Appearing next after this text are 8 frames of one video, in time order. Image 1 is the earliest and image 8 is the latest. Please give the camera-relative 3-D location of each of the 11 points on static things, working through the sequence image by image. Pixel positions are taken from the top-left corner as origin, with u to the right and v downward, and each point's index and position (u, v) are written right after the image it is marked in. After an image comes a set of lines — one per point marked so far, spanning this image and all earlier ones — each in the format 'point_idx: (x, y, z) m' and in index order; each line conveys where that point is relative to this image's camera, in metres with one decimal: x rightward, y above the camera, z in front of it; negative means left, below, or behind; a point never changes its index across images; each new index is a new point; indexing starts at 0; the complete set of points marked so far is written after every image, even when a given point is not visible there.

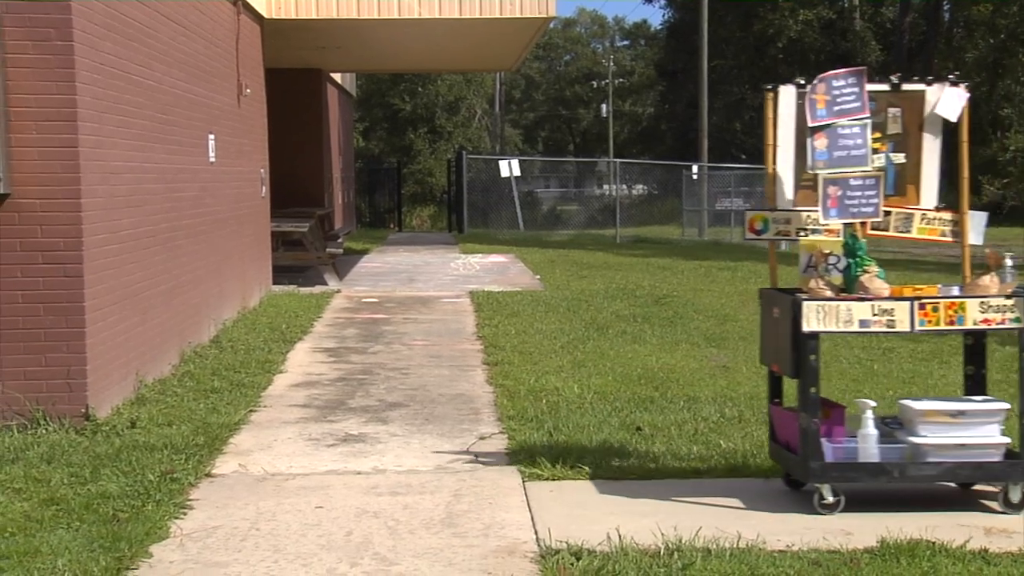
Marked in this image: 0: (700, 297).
0: (+1.9, +0.1, +13.2) m
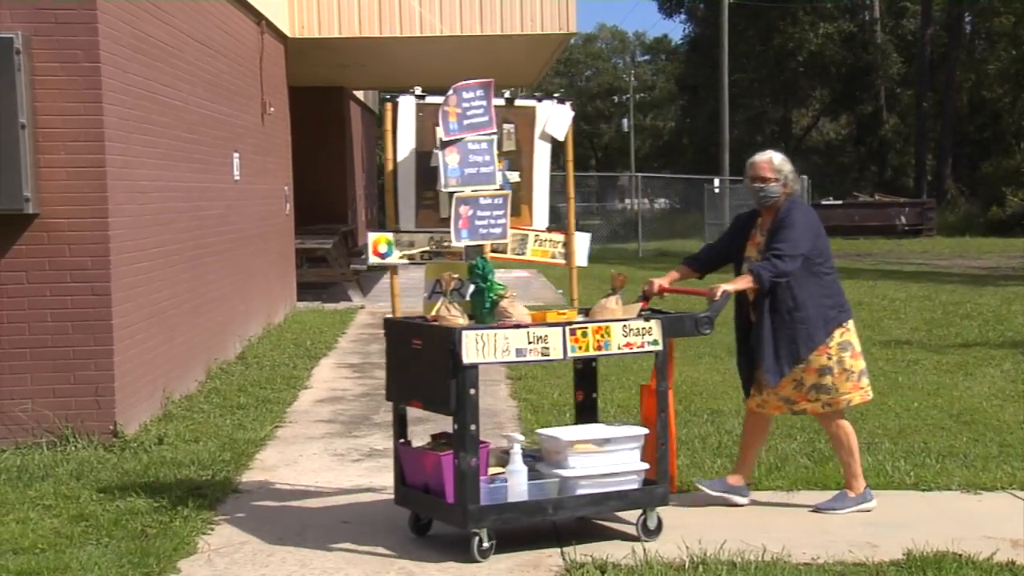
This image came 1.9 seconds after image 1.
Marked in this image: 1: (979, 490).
0: (+2.2, 0.0, +13.2) m
1: (+2.3, -1.0, +5.9) m
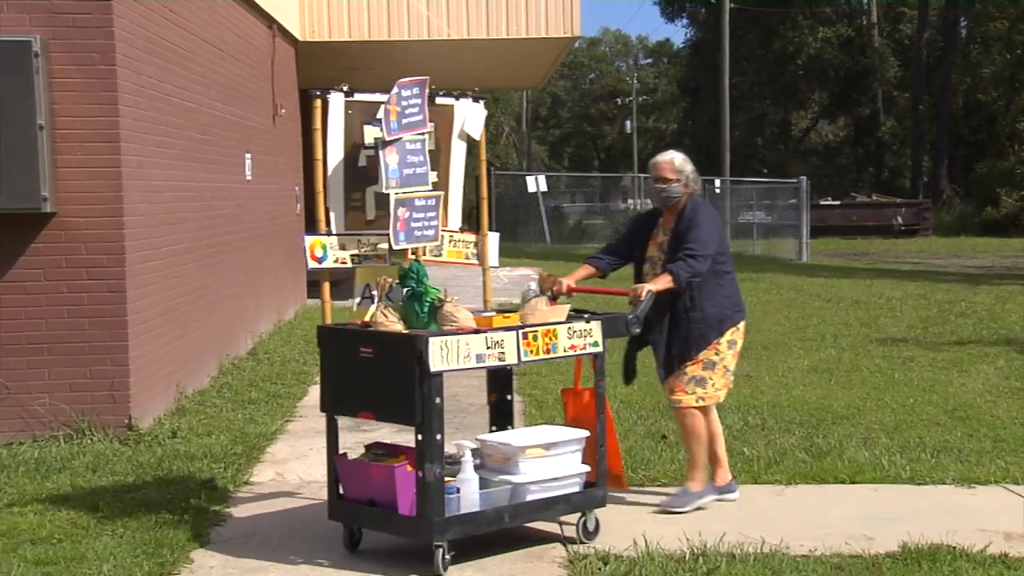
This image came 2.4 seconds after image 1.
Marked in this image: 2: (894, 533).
0: (+2.2, 0.0, +13.4) m
1: (+2.3, -1.0, +6.1) m
2: (+1.8, -1.1, +5.4) m
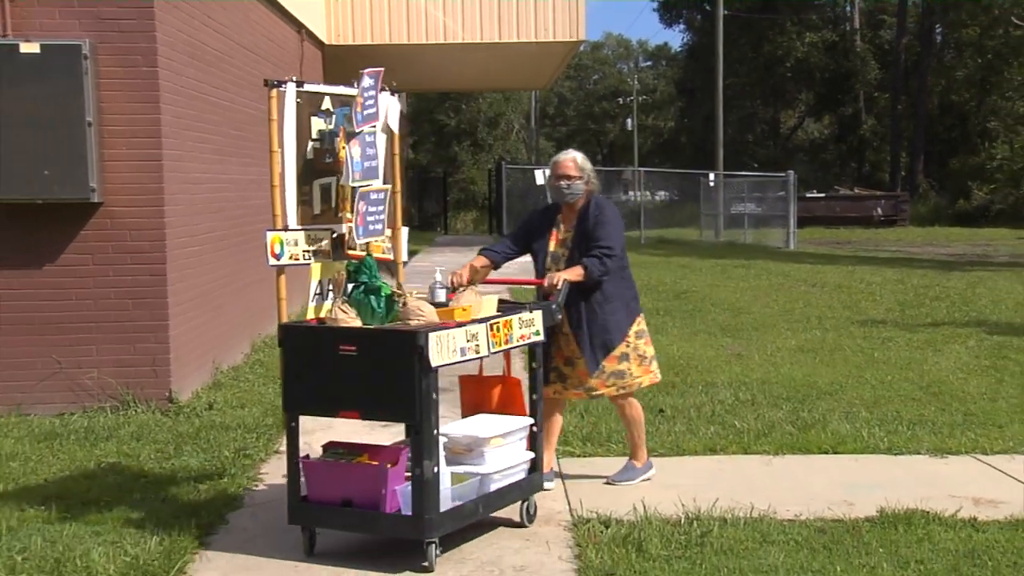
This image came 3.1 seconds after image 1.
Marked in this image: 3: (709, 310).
0: (+2.3, +0.1, +13.9) m
1: (+2.4, -0.9, +6.6) m
2: (+1.8, -1.1, +6.0) m
3: (+1.7, -0.1, +10.9) m
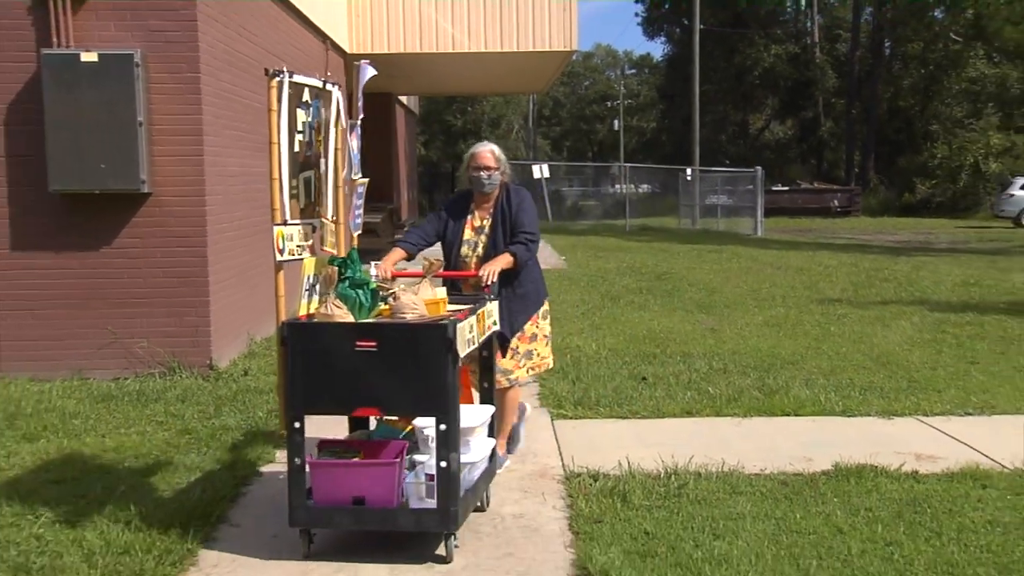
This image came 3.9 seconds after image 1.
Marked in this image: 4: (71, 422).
0: (+2.3, +0.3, +14.9) m
1: (+2.4, -0.8, +7.6) m
2: (+1.8, -1.0, +6.9) m
3: (+1.6, 0.0, +11.8) m
4: (-2.6, -0.8, +7.1) m
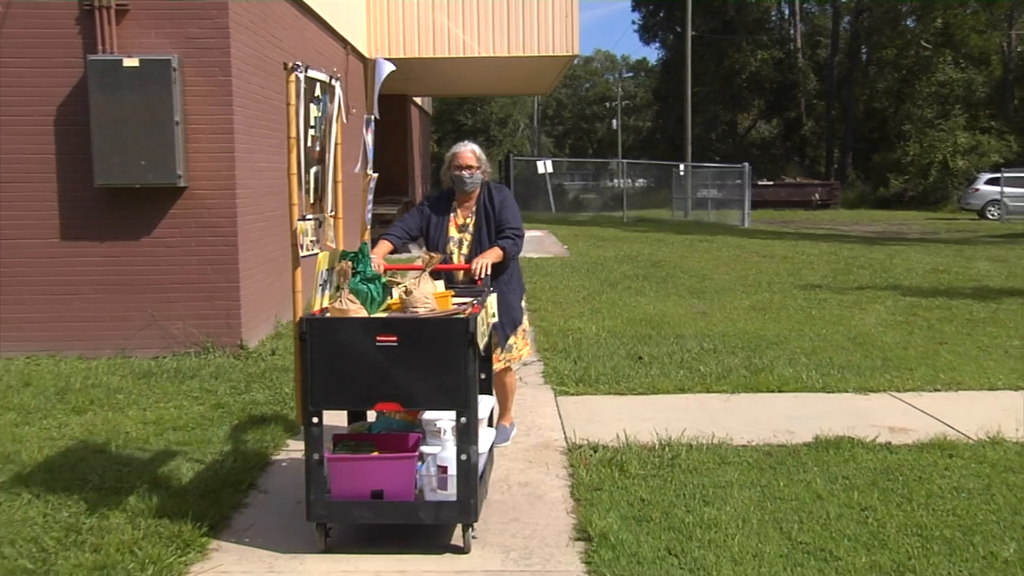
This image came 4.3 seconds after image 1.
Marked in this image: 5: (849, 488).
0: (+2.3, +0.4, +15.6) m
1: (+2.4, -0.7, +8.3) m
2: (+1.9, -0.9, +7.6) m
3: (+1.7, +0.1, +12.5) m
4: (-2.6, -0.7, +7.7) m
5: (+1.8, -1.1, +6.4) m
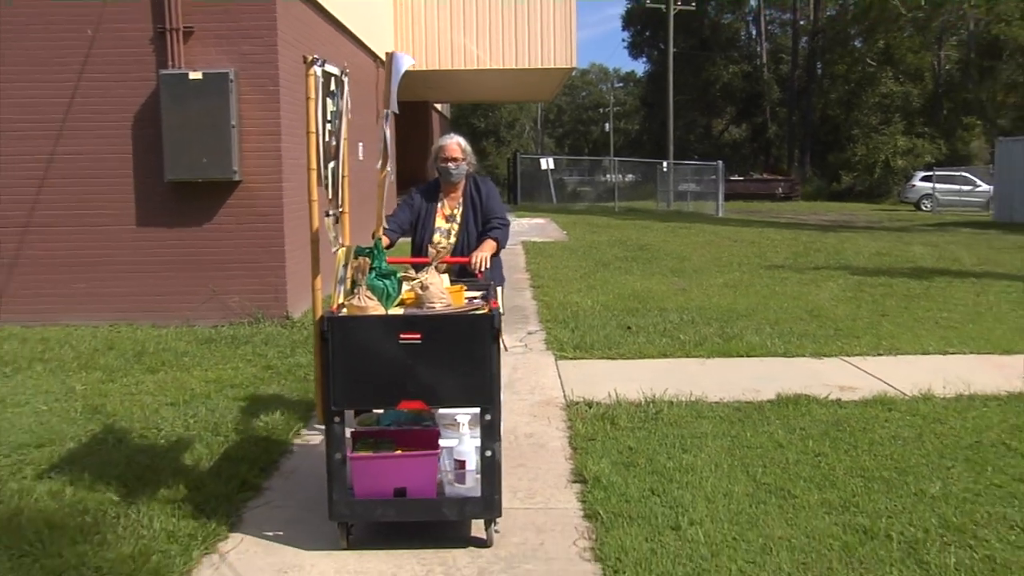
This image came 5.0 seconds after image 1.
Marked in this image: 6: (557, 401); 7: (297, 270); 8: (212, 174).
0: (+2.3, +0.7, +17.0) m
1: (+2.5, -0.5, +9.8) m
2: (+1.9, -0.7, +9.1) m
3: (+1.7, +0.3, +14.0) m
4: (-2.5, -0.5, +9.2) m
5: (+1.9, -1.0, +7.9) m
6: (+0.3, -0.8, +8.8) m
7: (-1.8, +0.2, +10.4) m
8: (-2.4, +0.9, +9.6) m
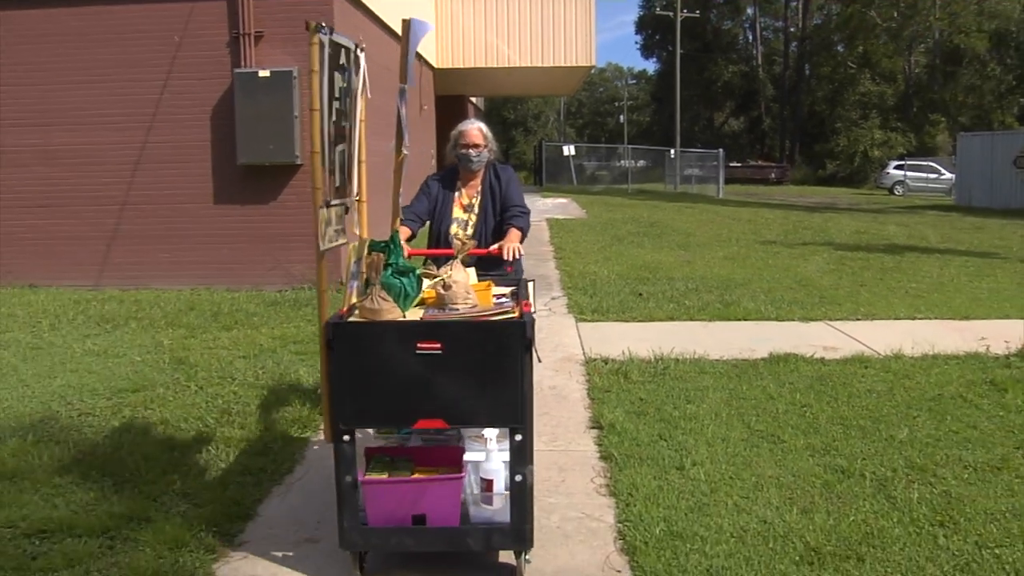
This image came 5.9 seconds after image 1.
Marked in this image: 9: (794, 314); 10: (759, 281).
0: (+2.7, +1.1, +18.4) m
1: (+2.7, -0.3, +11.2) m
2: (+2.2, -0.5, +10.6) m
3: (+2.0, +0.7, +15.4) m
4: (-2.3, -0.3, +10.7) m
5: (+2.1, -0.7, +9.4) m
6: (+0.6, -0.5, +10.3) m
7: (-1.6, +0.4, +11.9) m
8: (-2.1, +1.2, +11.1) m
9: (+2.6, -0.3, +11.3) m
10: (+2.6, +0.1, +12.3) m
